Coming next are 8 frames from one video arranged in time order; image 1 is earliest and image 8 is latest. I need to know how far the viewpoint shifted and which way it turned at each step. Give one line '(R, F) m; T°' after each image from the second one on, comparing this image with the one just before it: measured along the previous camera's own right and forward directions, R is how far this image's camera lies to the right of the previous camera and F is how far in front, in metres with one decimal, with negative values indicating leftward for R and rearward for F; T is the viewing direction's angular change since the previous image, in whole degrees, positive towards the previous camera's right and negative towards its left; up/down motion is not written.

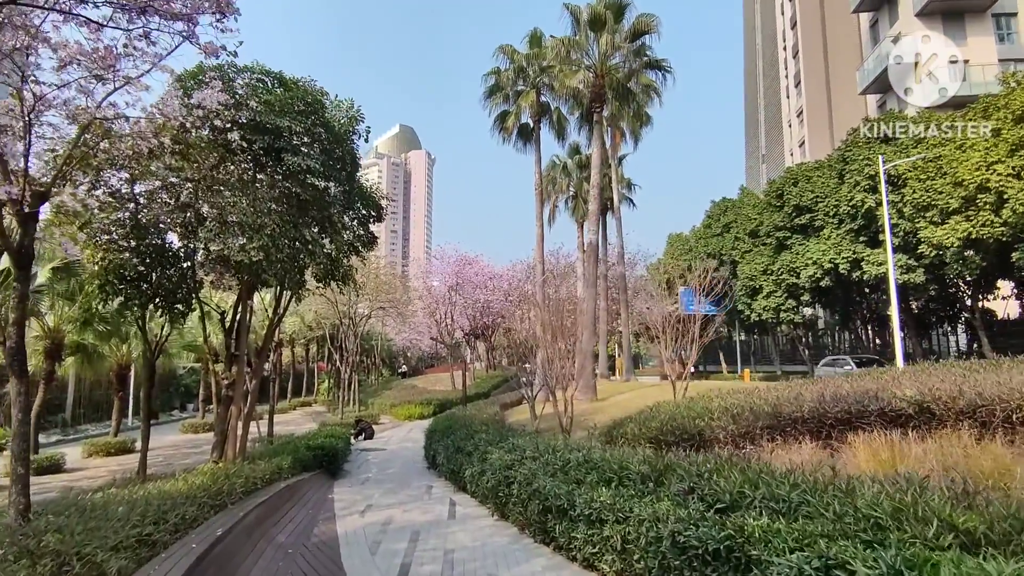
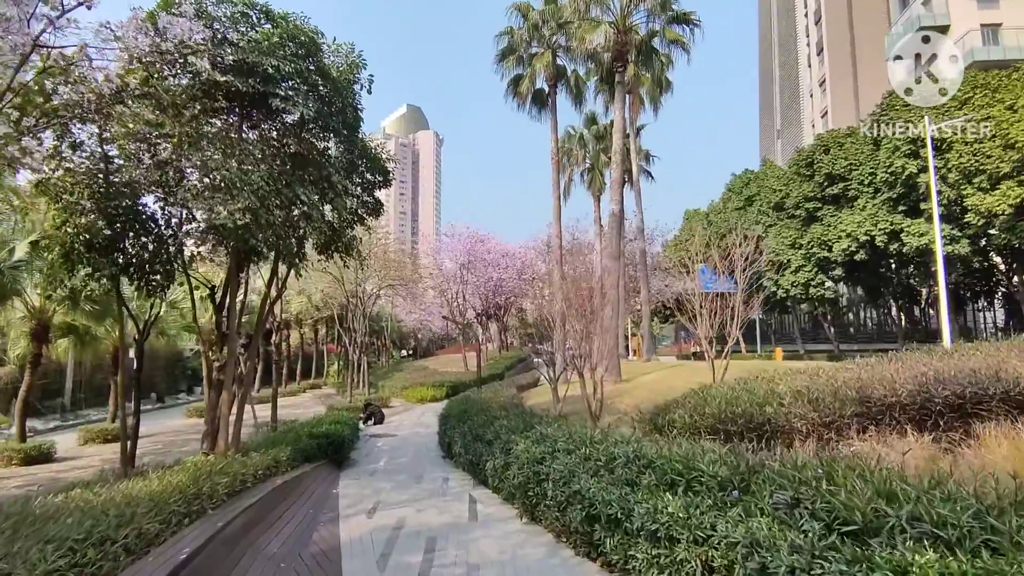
(-0.2, +1.1) m; -1°
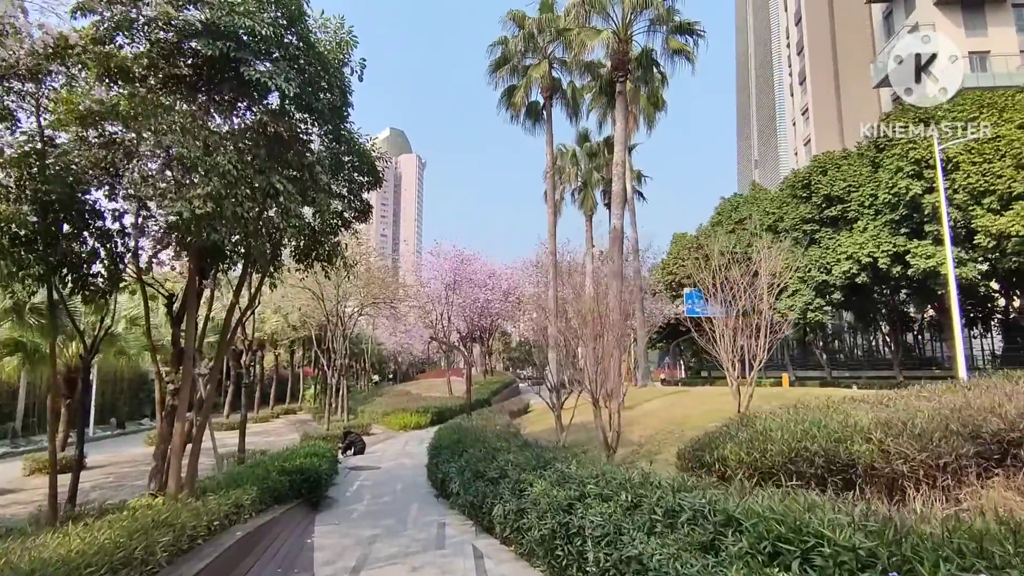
(-0.4, +1.1) m; +2°
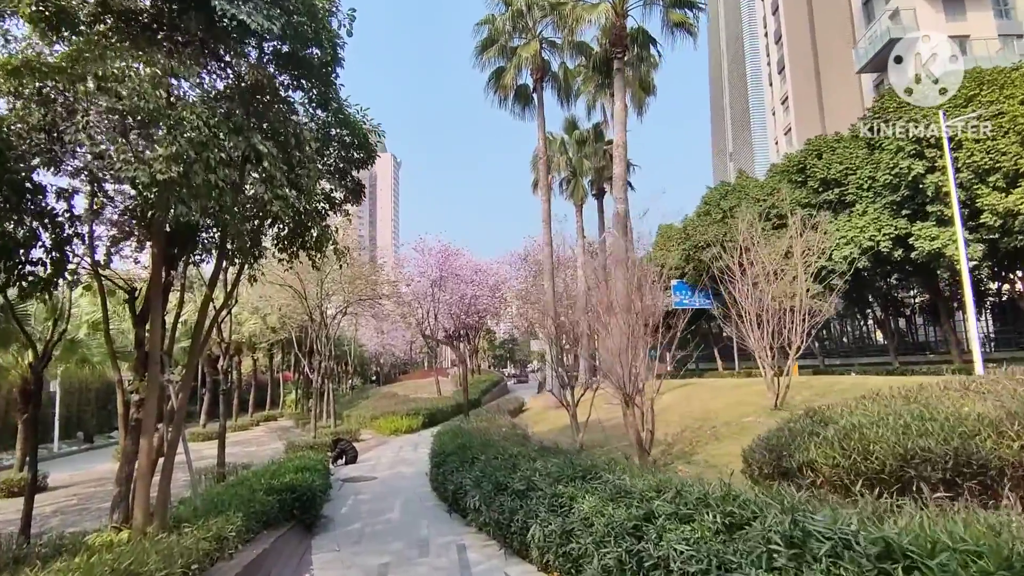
(-0.5, +1.0) m; +2°
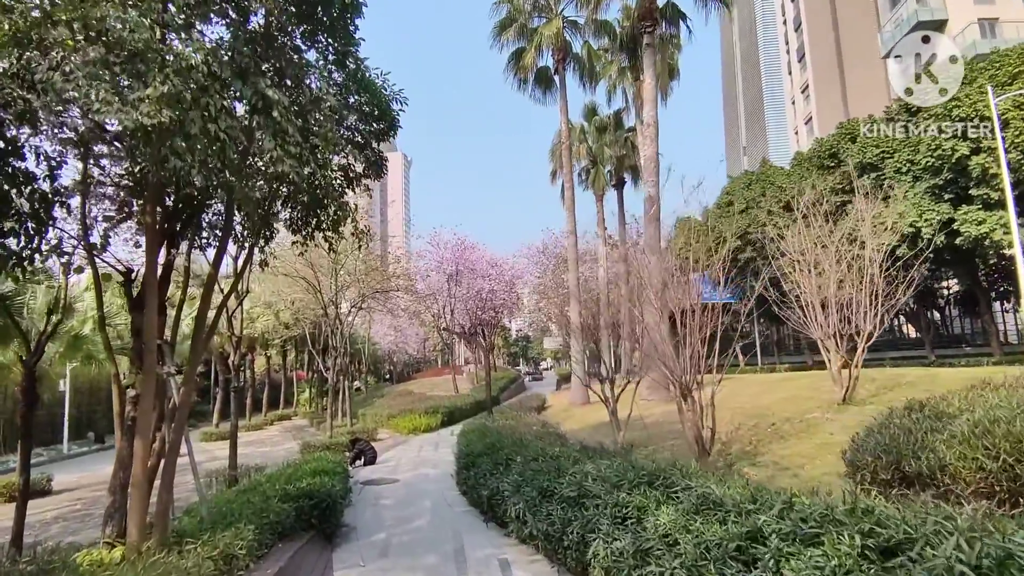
(-0.3, +0.8) m; -1°
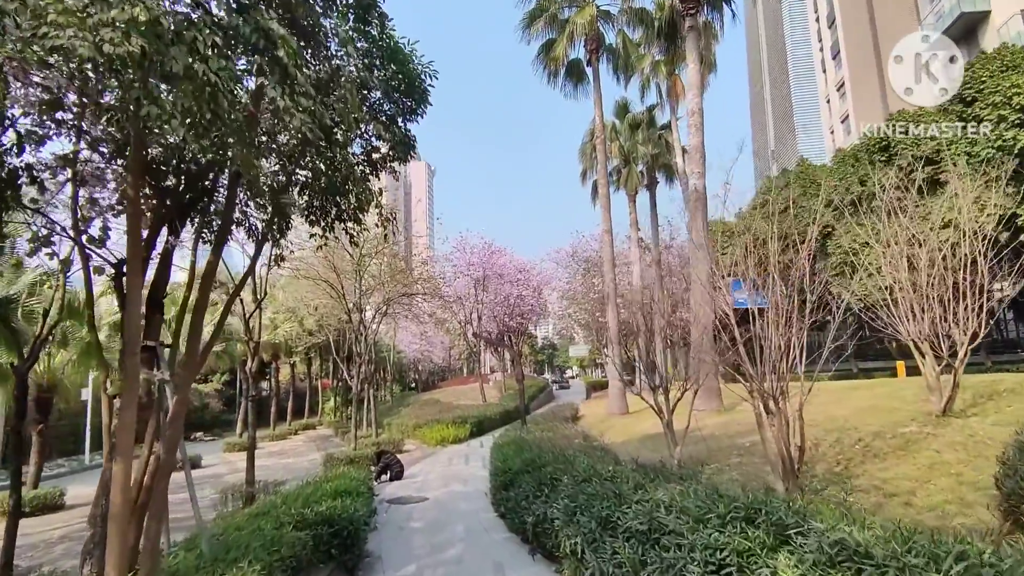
(-0.2, +0.9) m; -2°
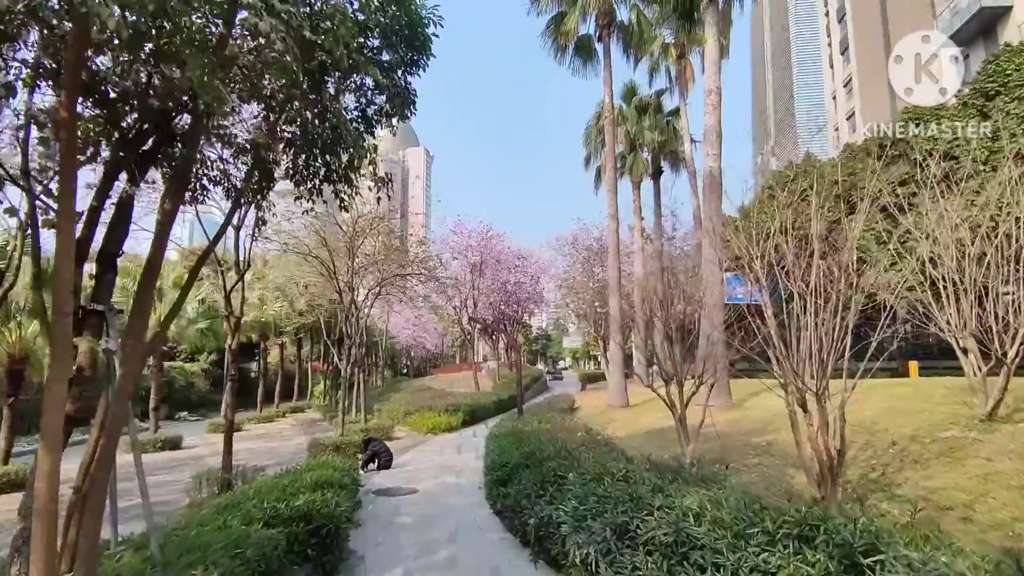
(-0.1, +0.6) m; +1°
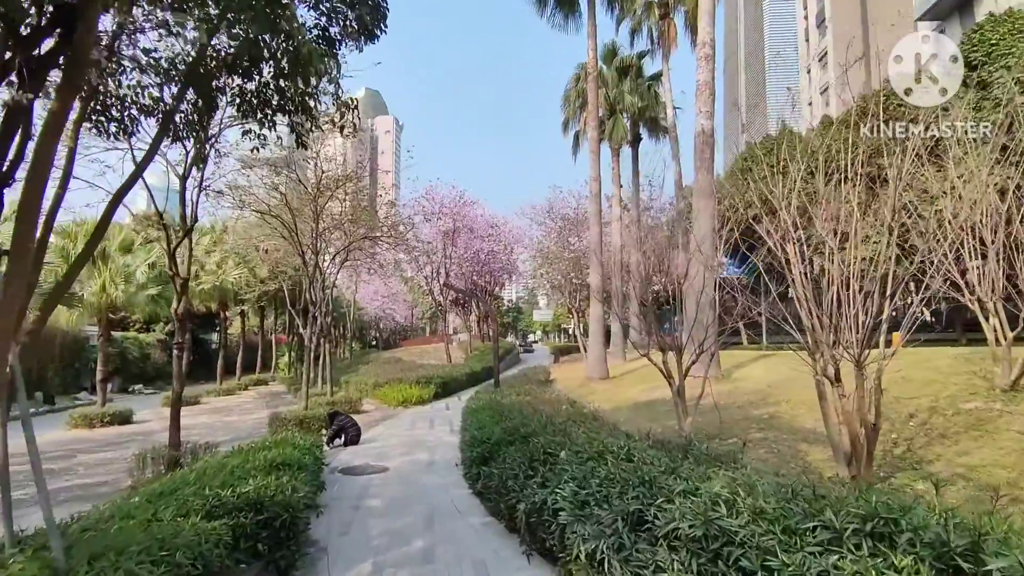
(-0.1, +0.8) m; +3°
